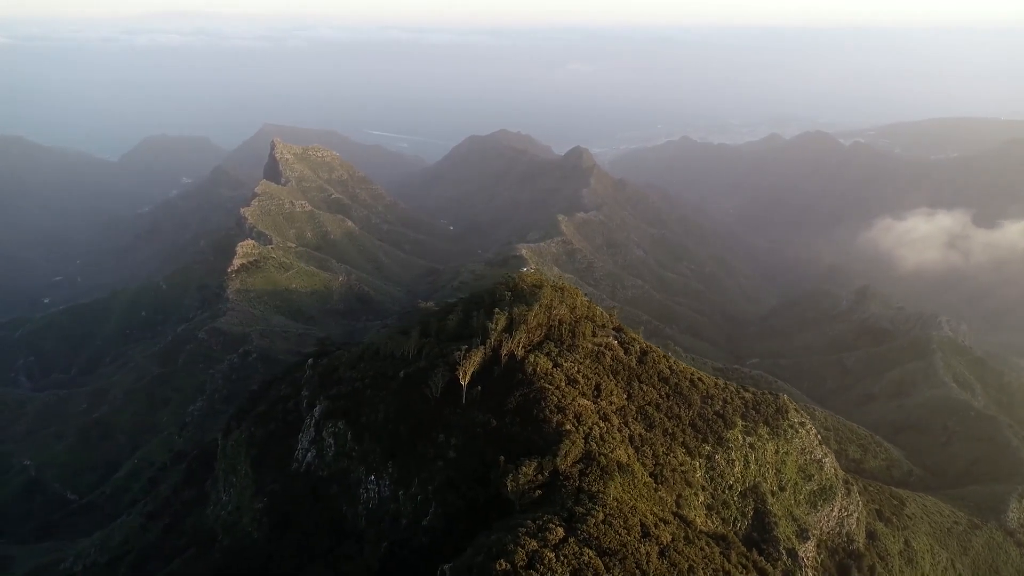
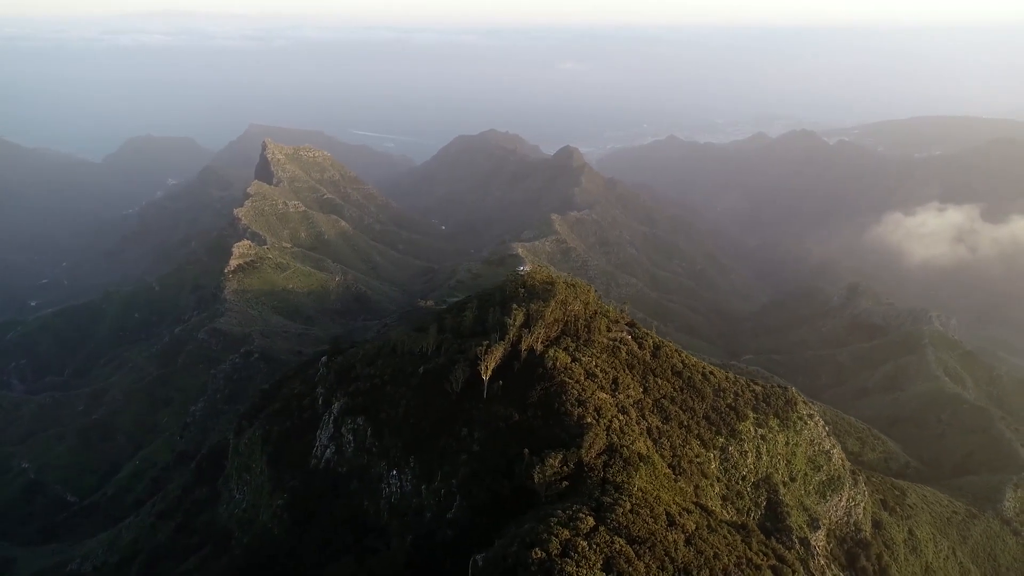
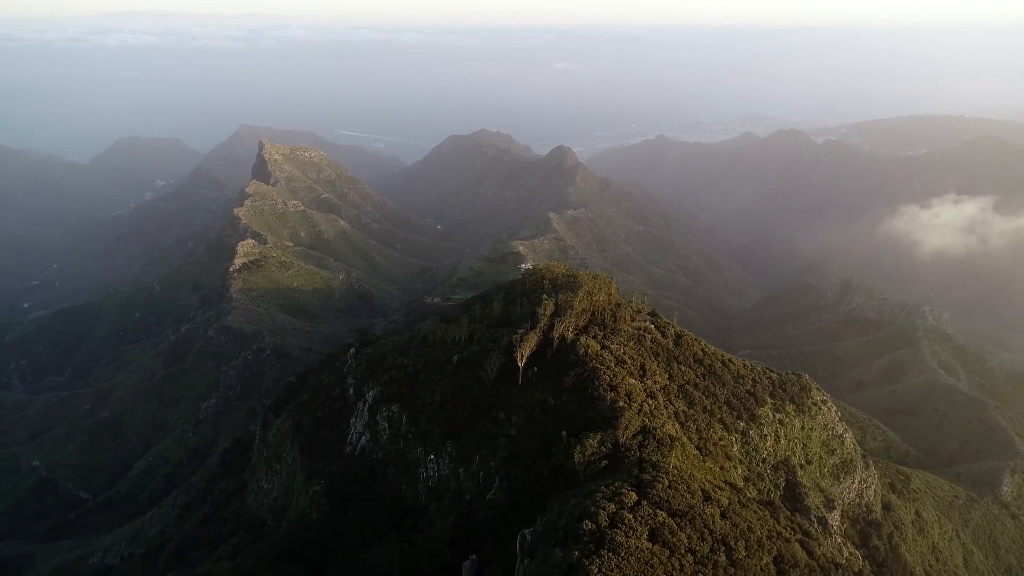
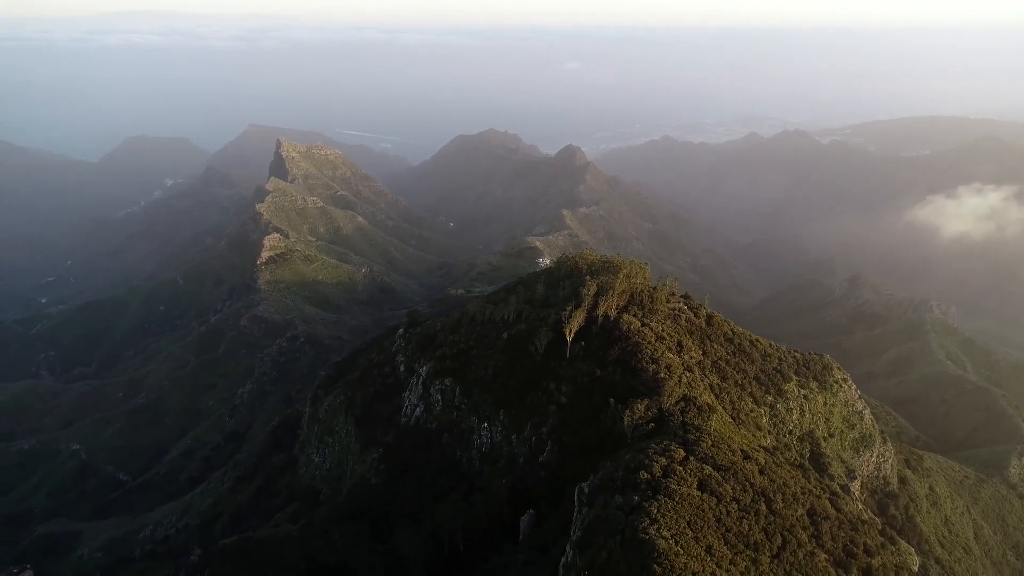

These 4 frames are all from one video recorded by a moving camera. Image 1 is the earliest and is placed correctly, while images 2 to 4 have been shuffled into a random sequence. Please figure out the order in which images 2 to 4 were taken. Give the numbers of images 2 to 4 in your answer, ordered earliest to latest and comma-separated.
2, 3, 4
